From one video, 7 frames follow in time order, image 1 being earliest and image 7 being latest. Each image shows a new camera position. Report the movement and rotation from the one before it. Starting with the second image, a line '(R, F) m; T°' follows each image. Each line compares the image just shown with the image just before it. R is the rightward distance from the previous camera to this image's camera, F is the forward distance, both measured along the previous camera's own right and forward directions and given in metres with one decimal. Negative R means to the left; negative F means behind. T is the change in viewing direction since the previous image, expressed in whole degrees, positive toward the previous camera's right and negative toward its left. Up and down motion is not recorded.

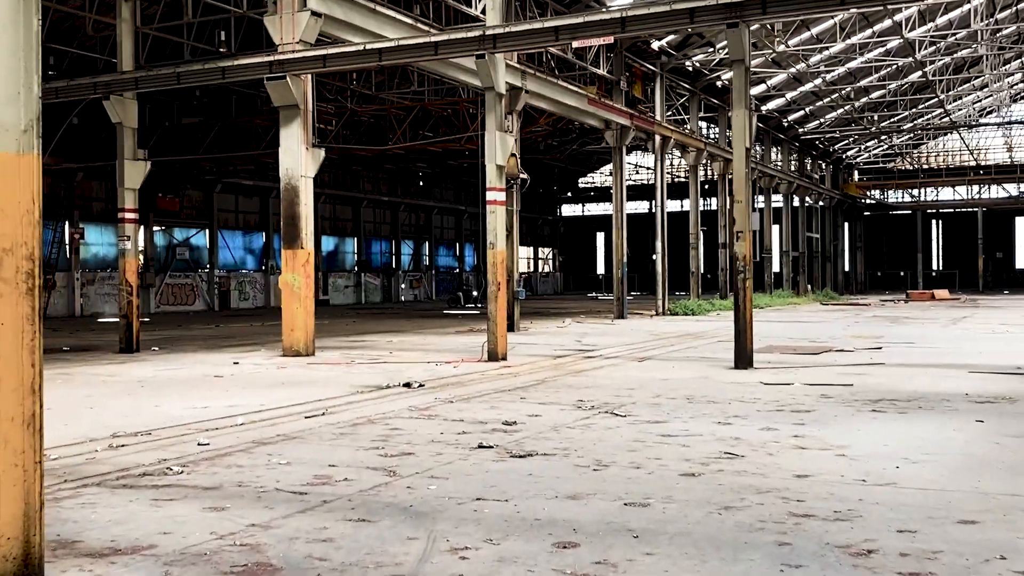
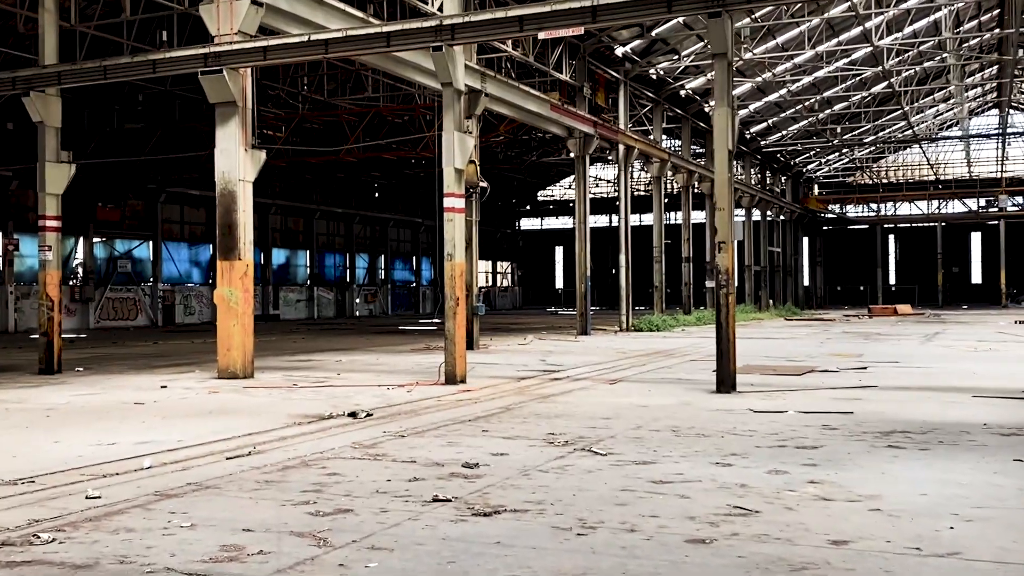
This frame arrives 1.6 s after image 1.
(0.0, +1.4) m; +2°
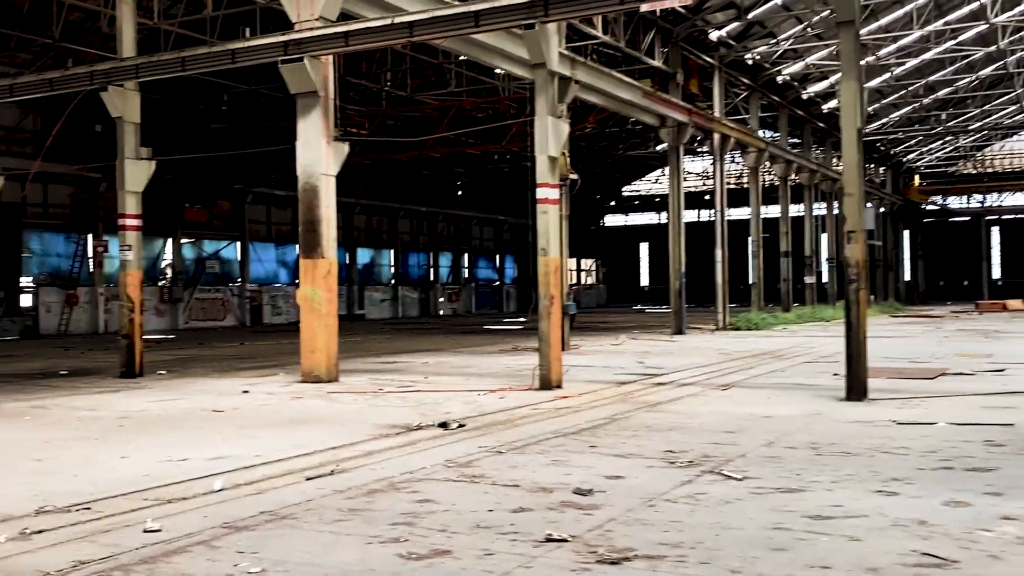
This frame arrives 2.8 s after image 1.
(-0.2, +1.1) m; -5°
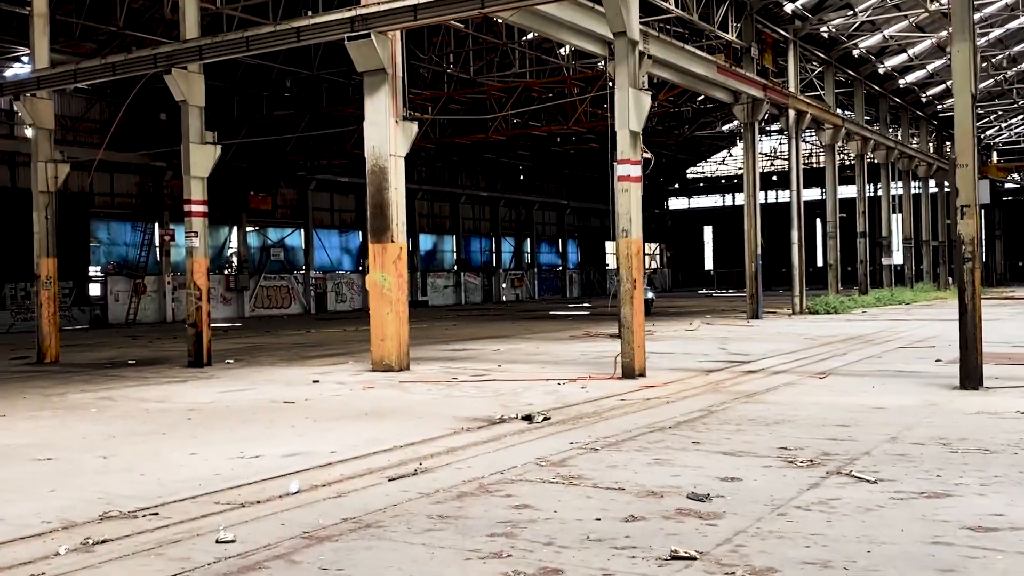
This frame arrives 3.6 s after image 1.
(-0.3, +0.7) m; -3°
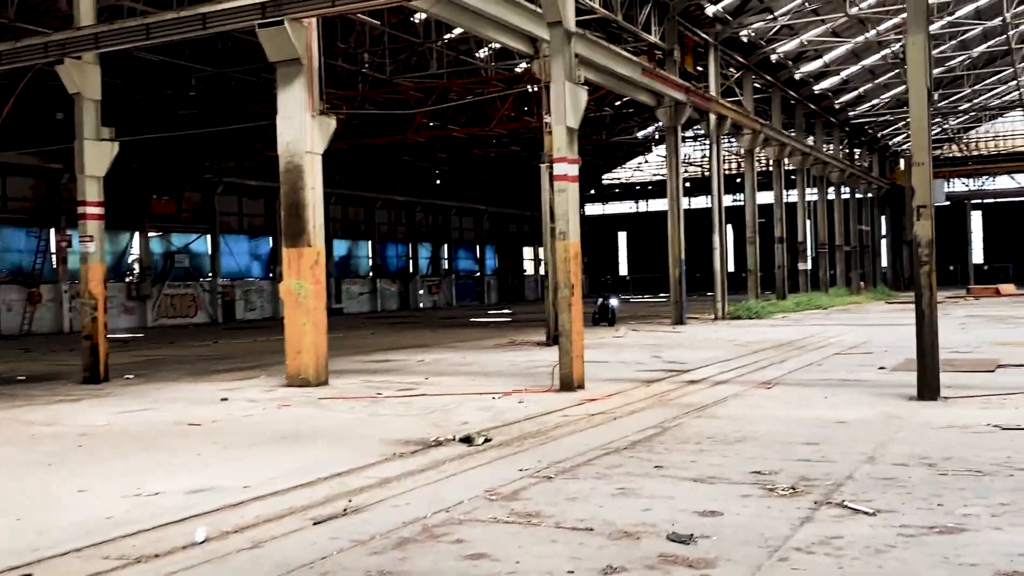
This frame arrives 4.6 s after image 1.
(-0.2, +0.9) m; +5°
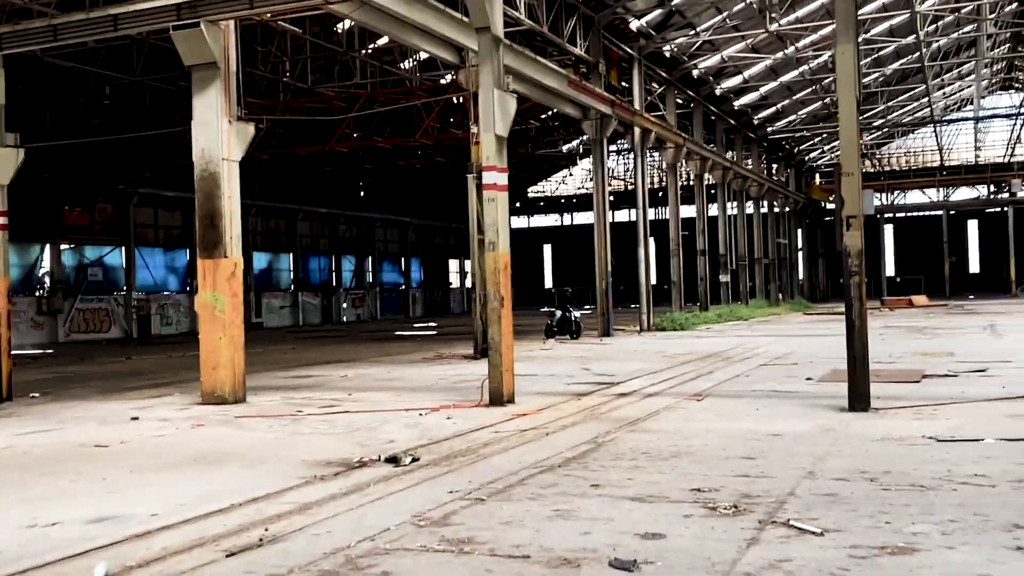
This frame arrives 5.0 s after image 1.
(0.0, +0.3) m; +4°
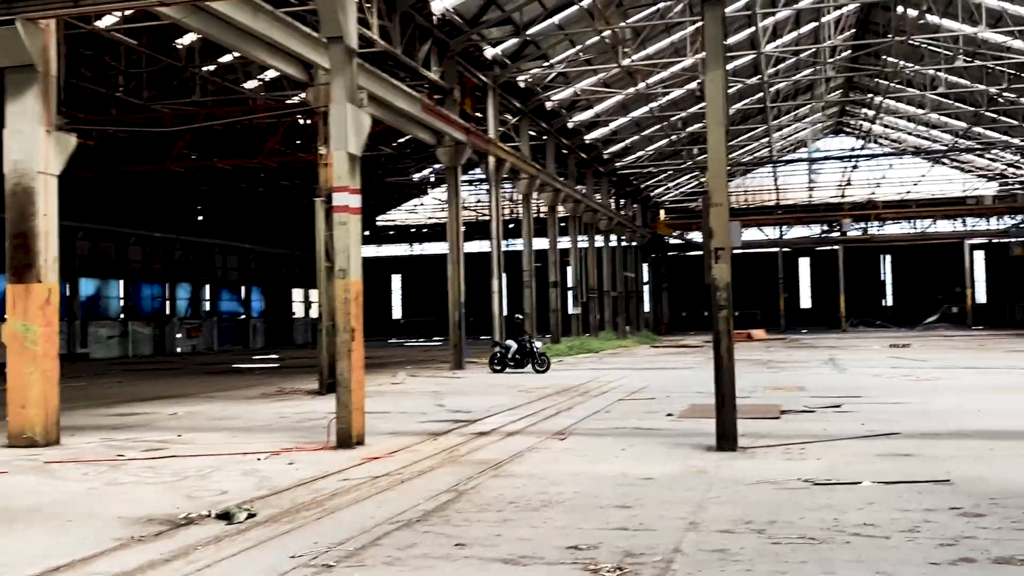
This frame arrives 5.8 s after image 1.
(0.0, +0.7) m; +9°
